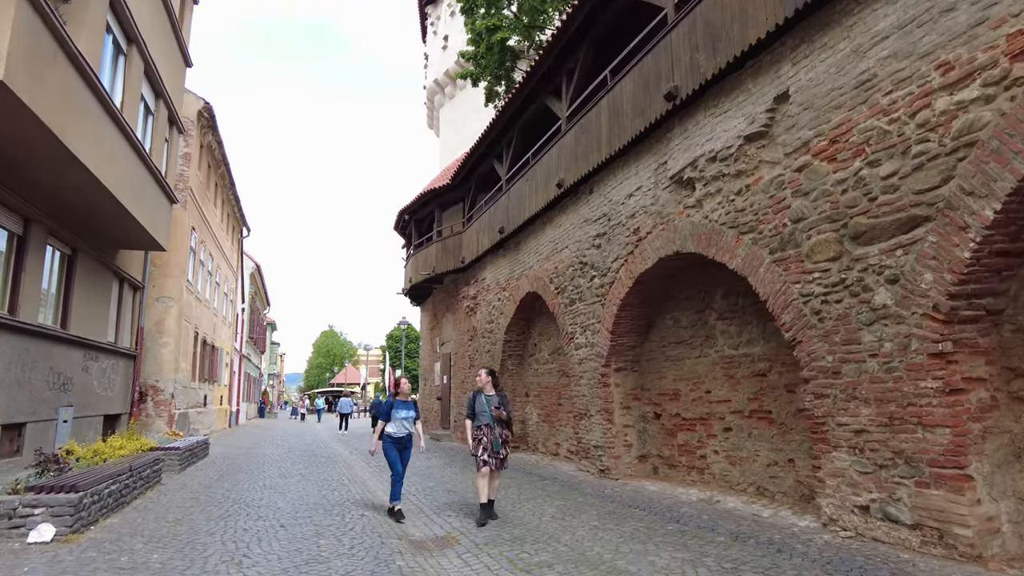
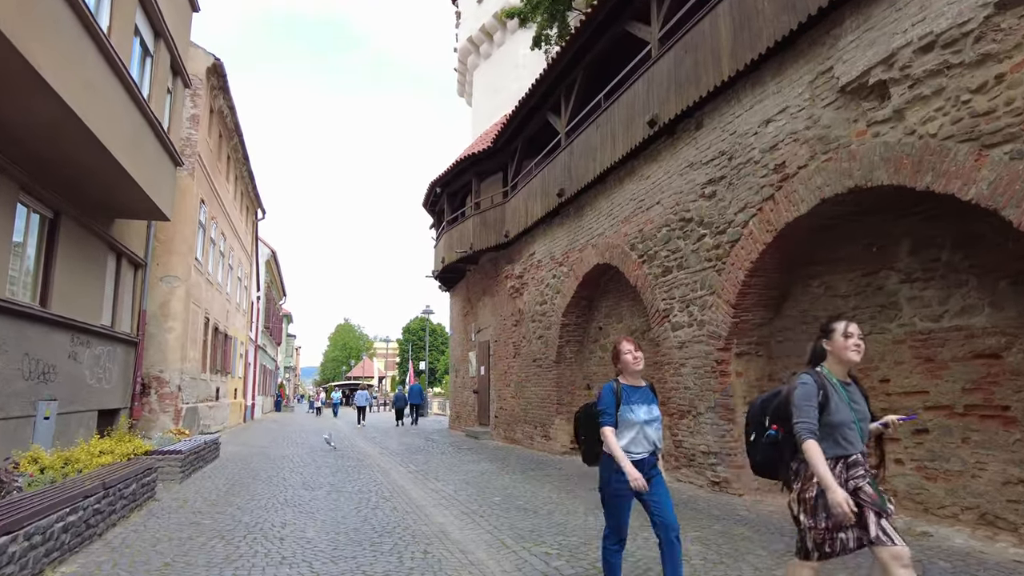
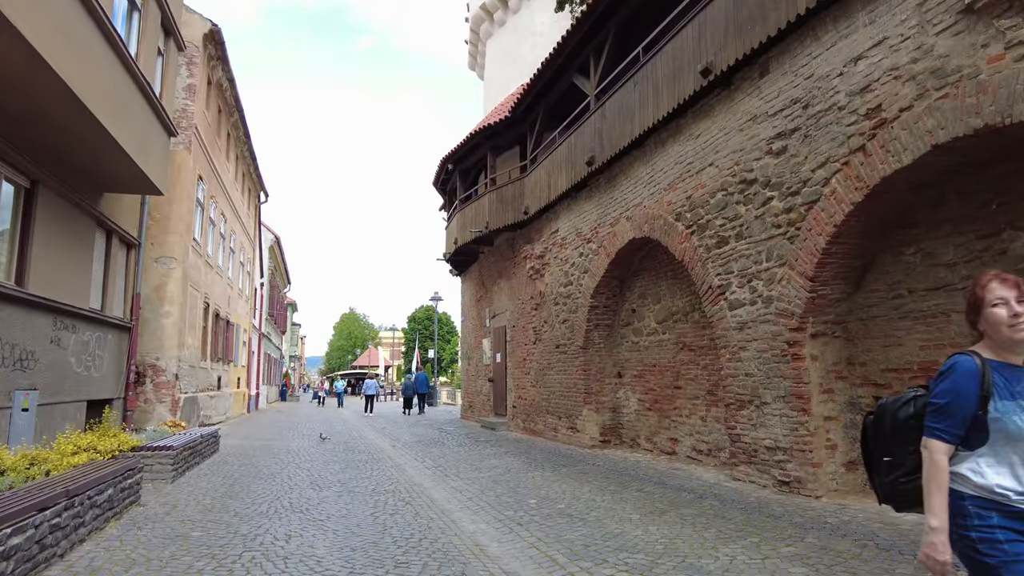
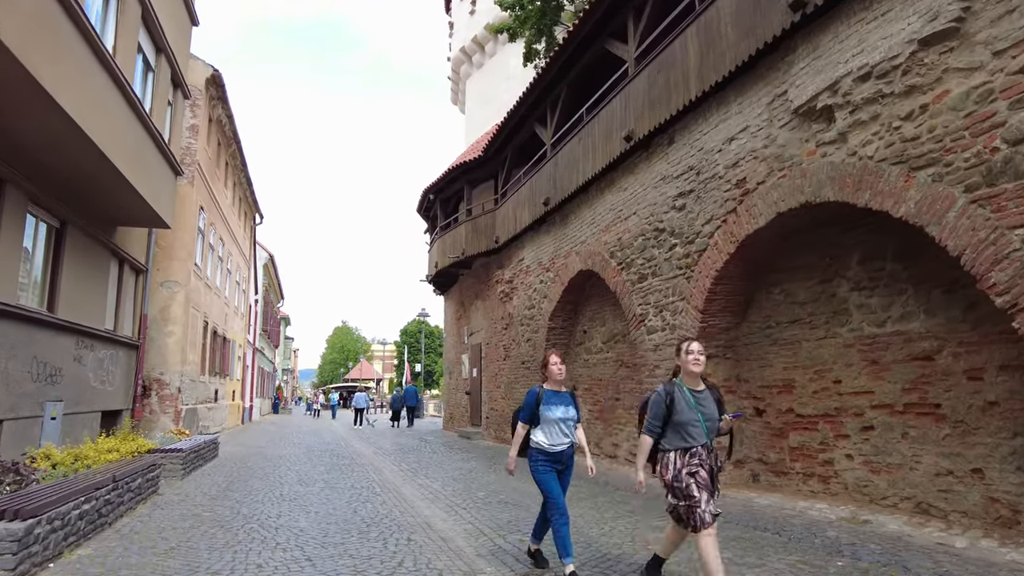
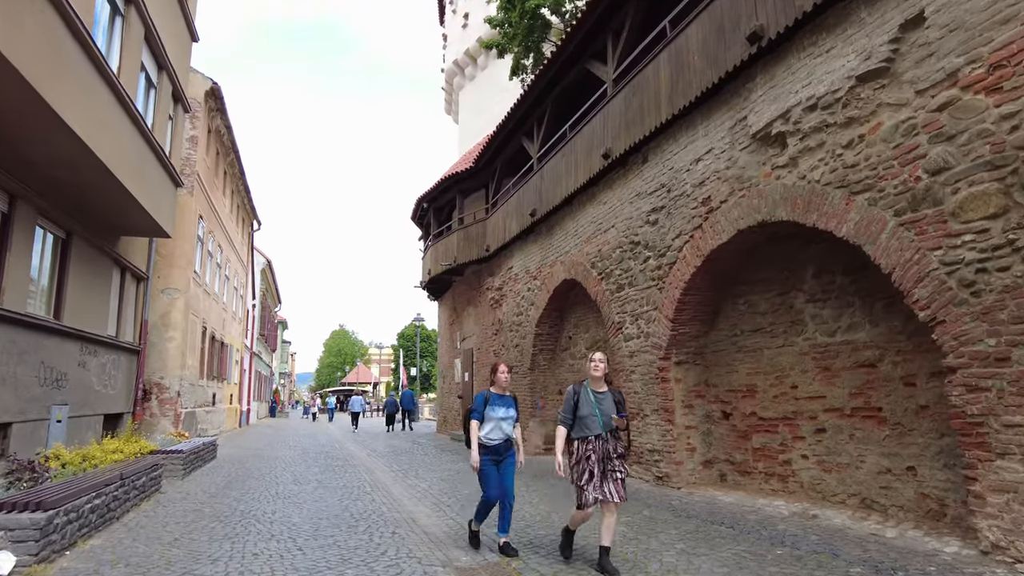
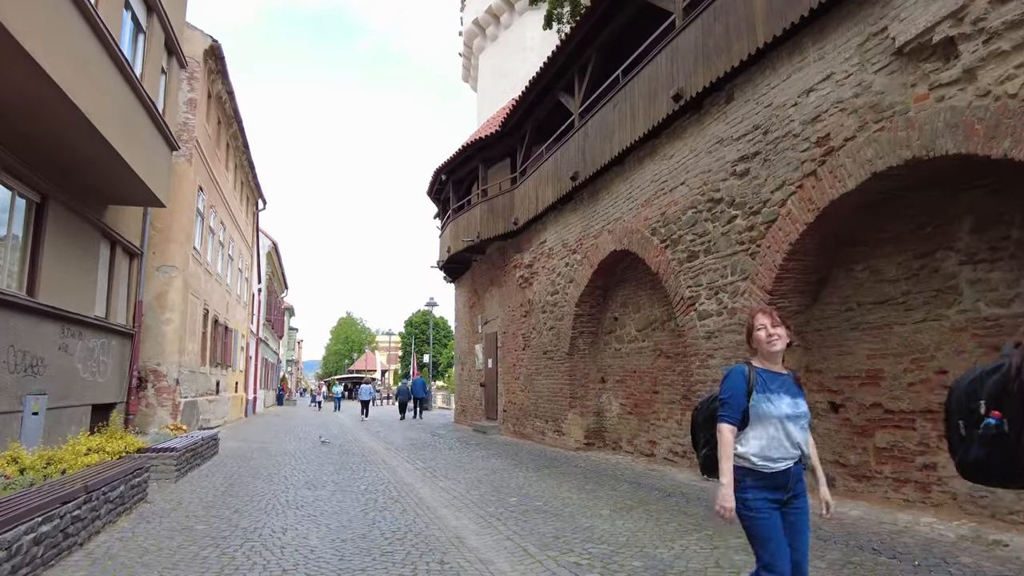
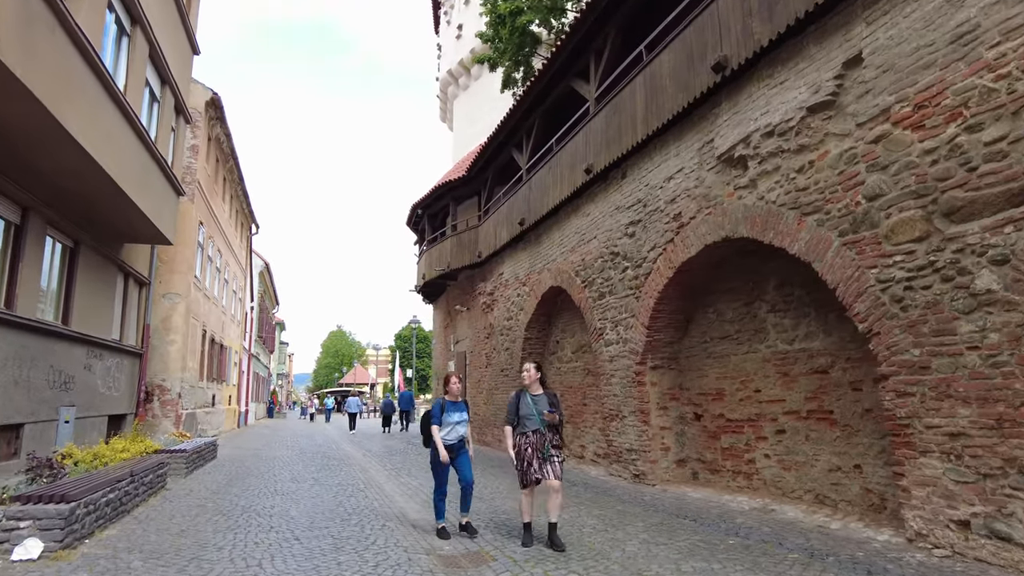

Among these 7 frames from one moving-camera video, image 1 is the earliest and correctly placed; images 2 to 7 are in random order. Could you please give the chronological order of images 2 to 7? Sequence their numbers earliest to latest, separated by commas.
7, 5, 4, 2, 6, 3
